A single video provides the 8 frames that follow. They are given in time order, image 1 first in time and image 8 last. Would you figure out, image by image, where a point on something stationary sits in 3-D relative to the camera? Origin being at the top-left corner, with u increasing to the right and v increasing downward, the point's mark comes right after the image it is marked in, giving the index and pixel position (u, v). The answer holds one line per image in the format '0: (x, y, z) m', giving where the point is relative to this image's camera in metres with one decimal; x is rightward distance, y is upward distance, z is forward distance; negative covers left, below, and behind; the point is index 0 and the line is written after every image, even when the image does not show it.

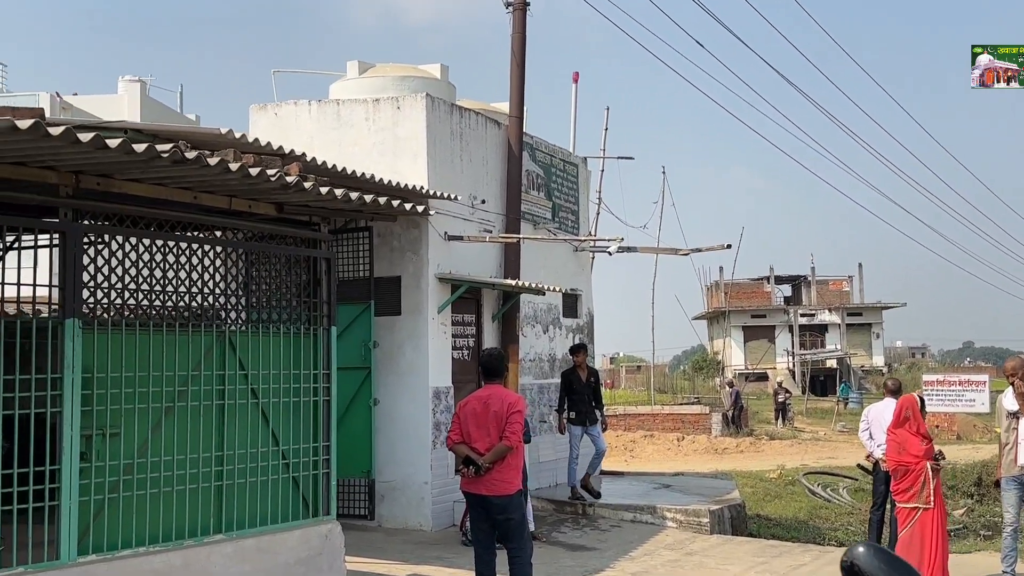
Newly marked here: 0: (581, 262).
0: (+0.7, +0.3, +12.4) m
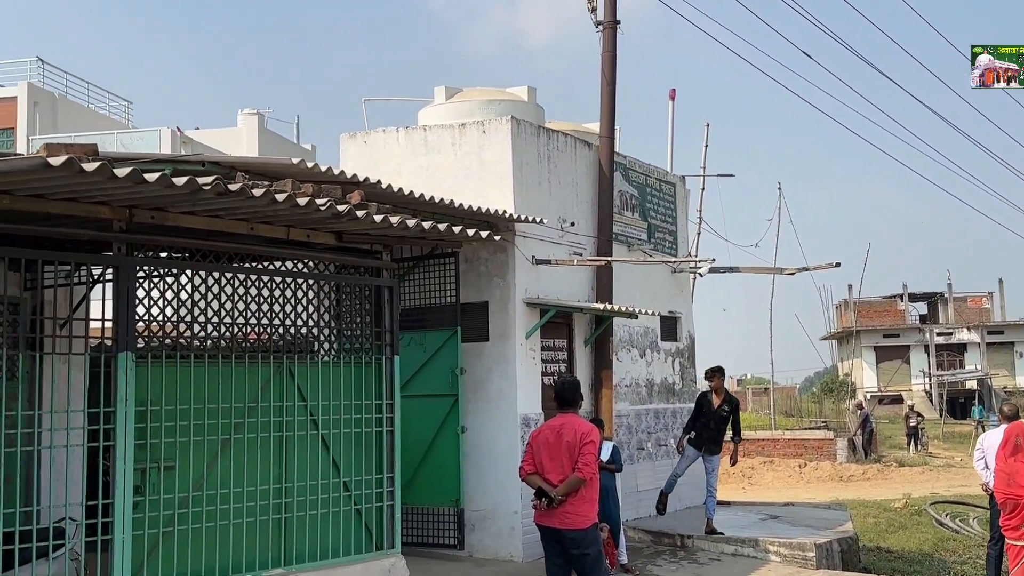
0: (+1.7, 0.0, +12.0) m
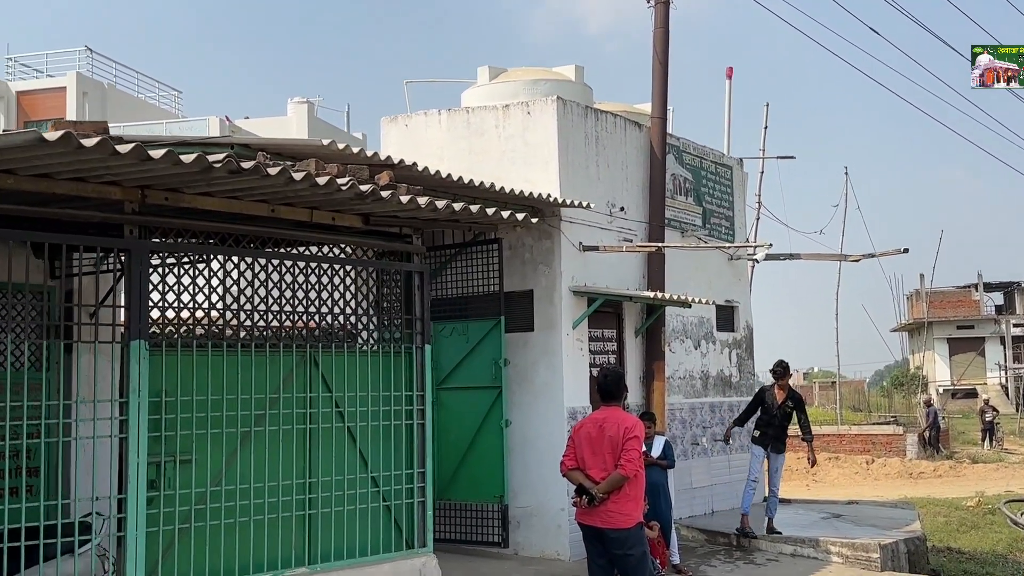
0: (+2.2, +0.2, +11.5) m
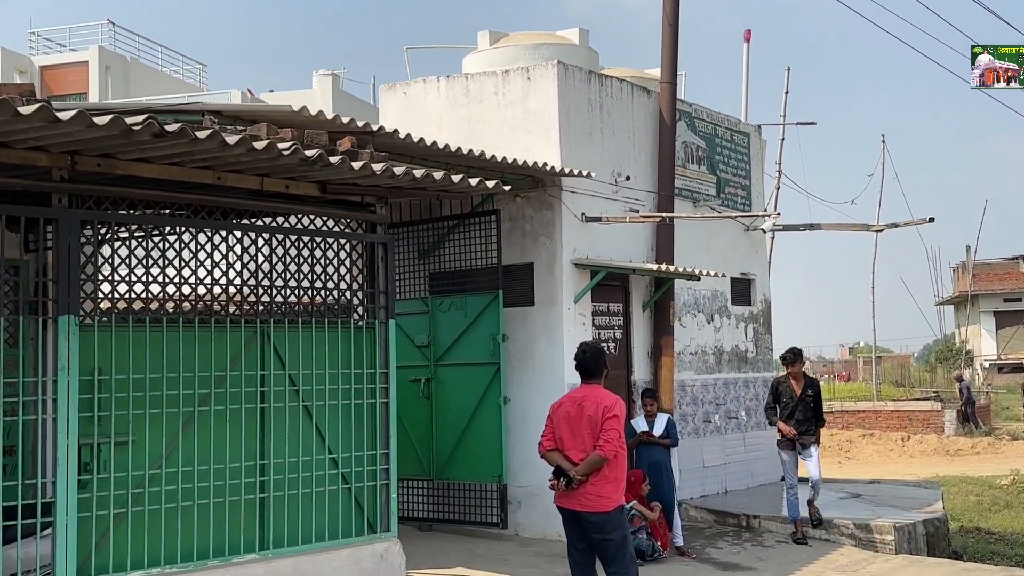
0: (+2.3, +0.4, +11.1) m
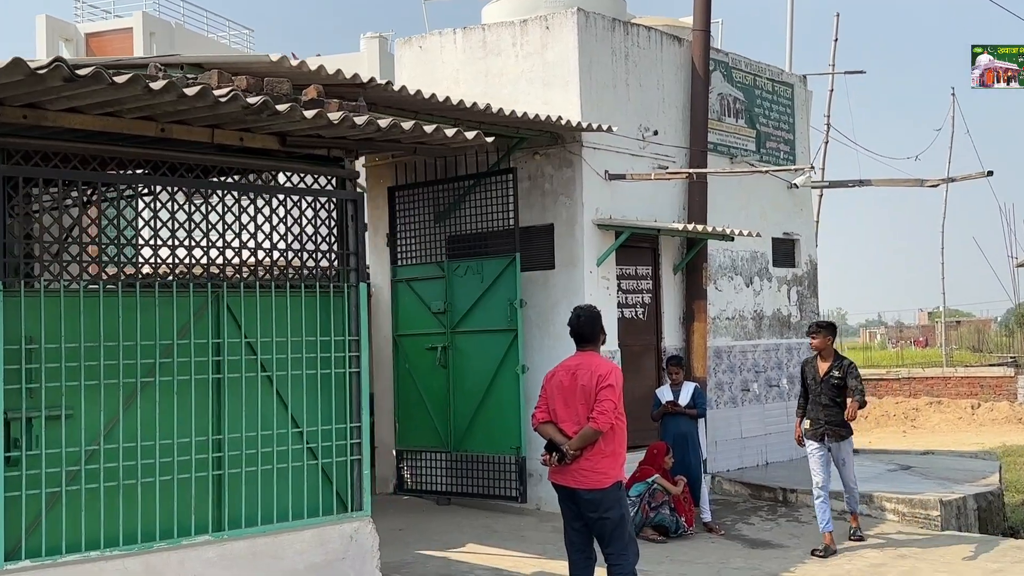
0: (+2.6, +0.8, +10.5) m
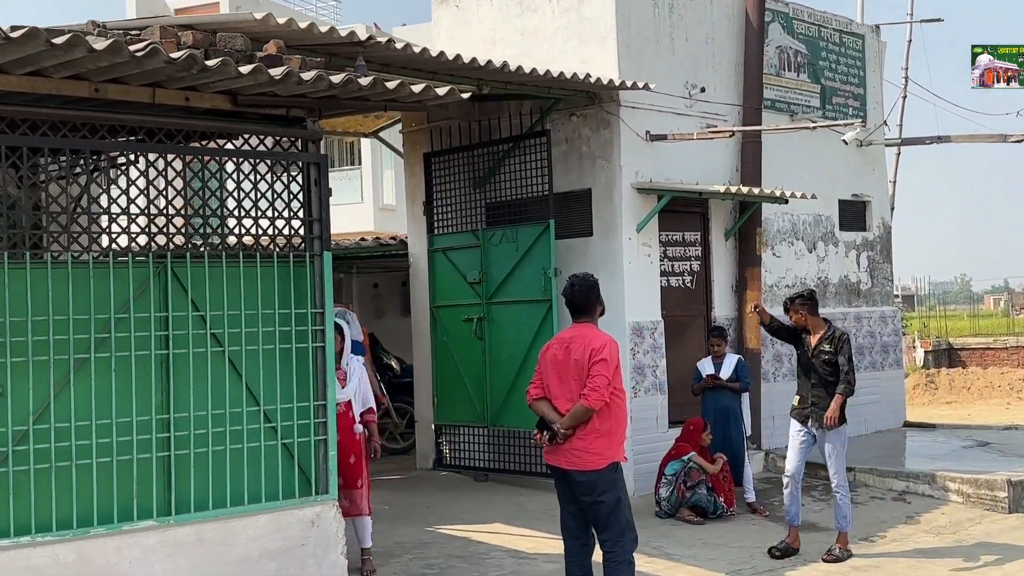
0: (+3.0, +1.1, +9.8) m
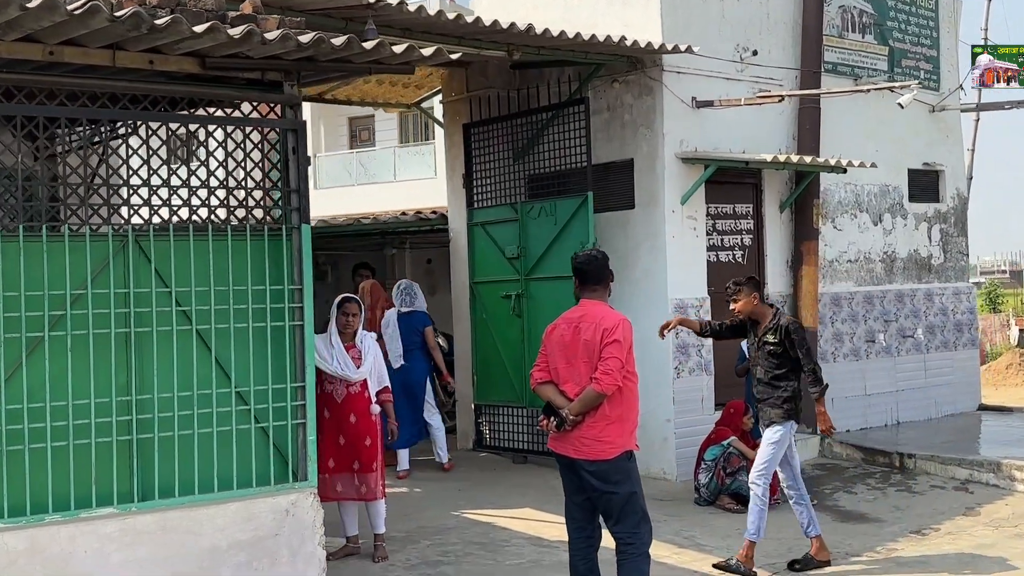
0: (+3.4, +1.3, +9.2) m
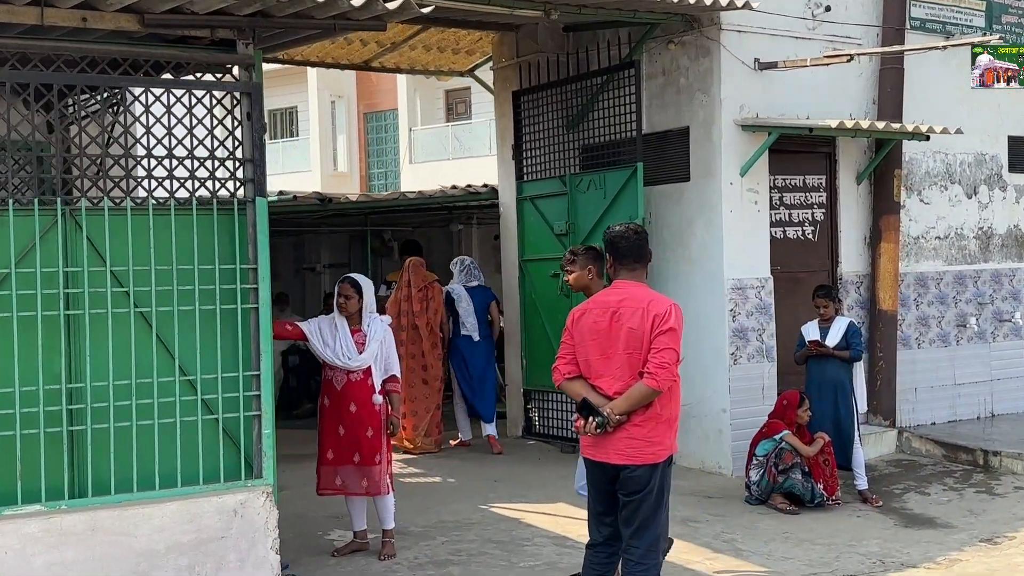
0: (+3.8, +1.4, +8.2) m
